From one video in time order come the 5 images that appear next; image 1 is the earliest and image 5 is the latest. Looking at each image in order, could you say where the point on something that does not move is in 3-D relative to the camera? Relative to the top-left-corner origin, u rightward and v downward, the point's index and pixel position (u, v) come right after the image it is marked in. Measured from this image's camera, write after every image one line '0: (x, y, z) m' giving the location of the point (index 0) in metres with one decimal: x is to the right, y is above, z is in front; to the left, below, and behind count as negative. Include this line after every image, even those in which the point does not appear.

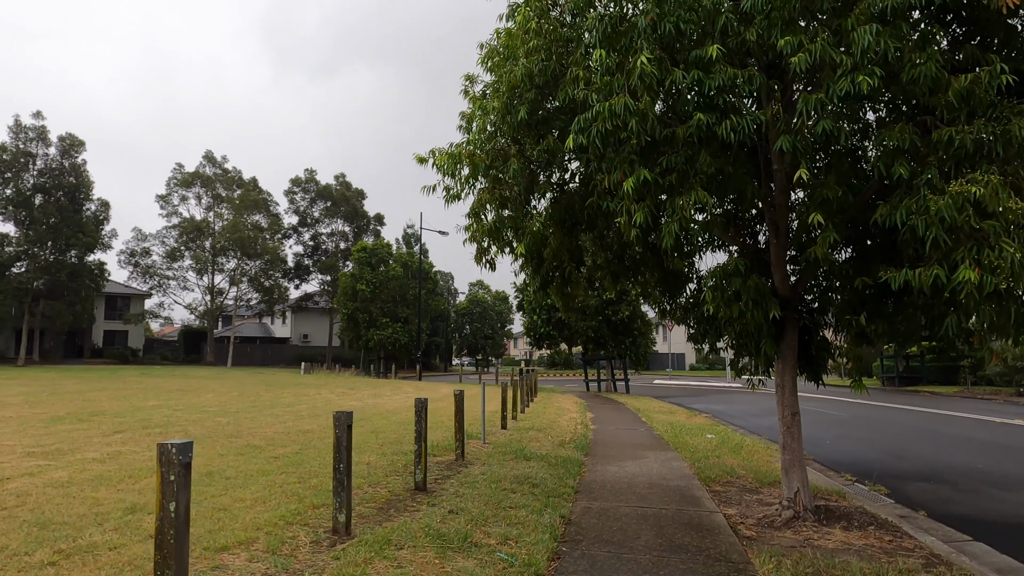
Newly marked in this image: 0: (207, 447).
0: (-3.9, -2.0, +8.4) m
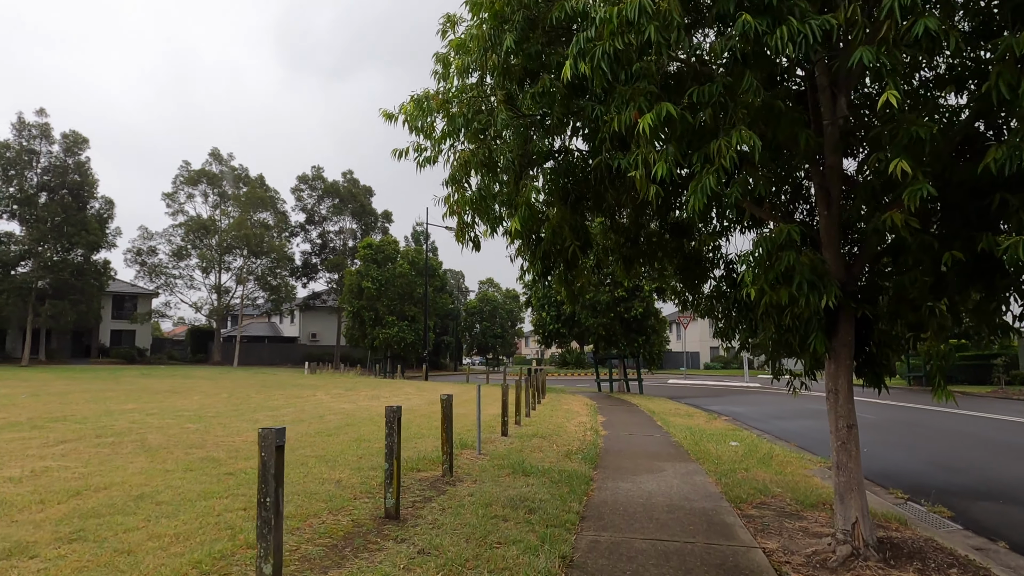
0: (-4.0, -1.9, +7.3) m
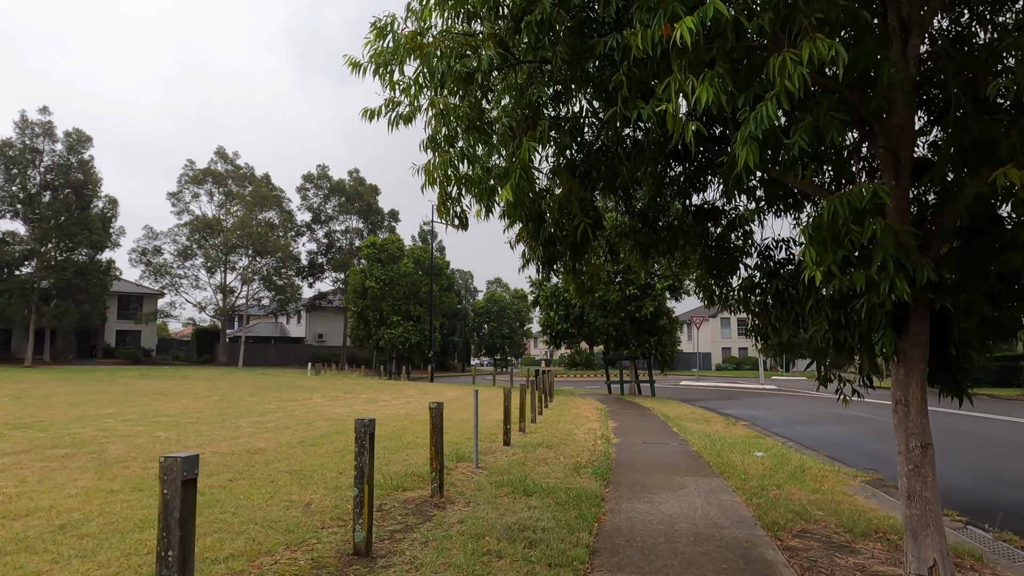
0: (-4.0, -1.8, +6.4) m
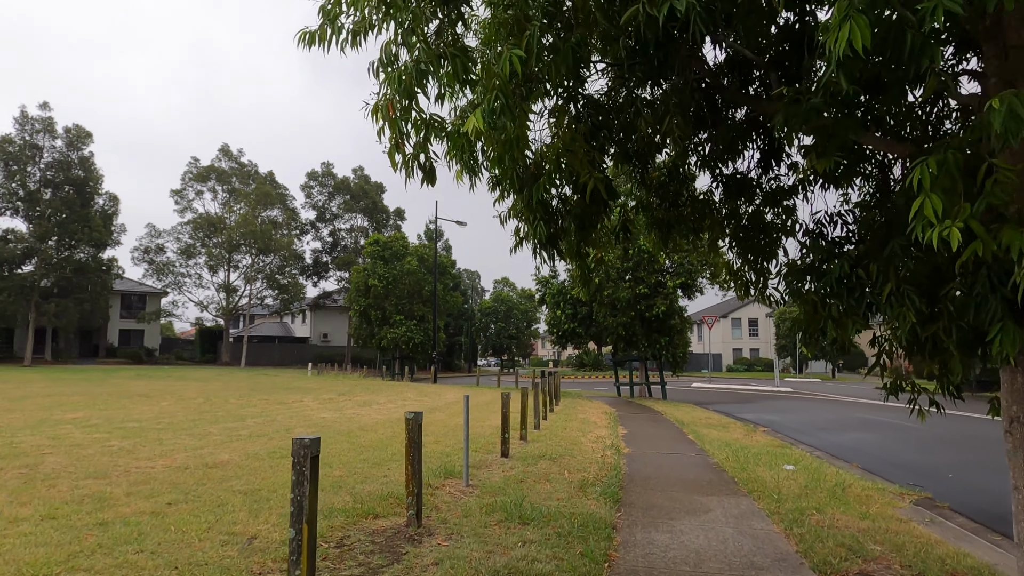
0: (-4.0, -1.7, +5.4) m
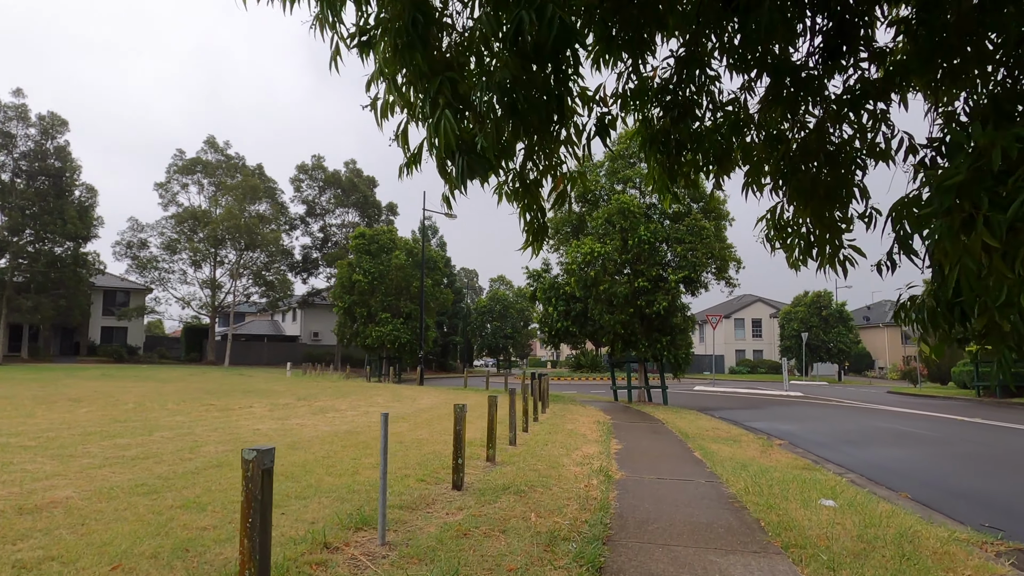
0: (-4.5, -1.5, +3.3) m
